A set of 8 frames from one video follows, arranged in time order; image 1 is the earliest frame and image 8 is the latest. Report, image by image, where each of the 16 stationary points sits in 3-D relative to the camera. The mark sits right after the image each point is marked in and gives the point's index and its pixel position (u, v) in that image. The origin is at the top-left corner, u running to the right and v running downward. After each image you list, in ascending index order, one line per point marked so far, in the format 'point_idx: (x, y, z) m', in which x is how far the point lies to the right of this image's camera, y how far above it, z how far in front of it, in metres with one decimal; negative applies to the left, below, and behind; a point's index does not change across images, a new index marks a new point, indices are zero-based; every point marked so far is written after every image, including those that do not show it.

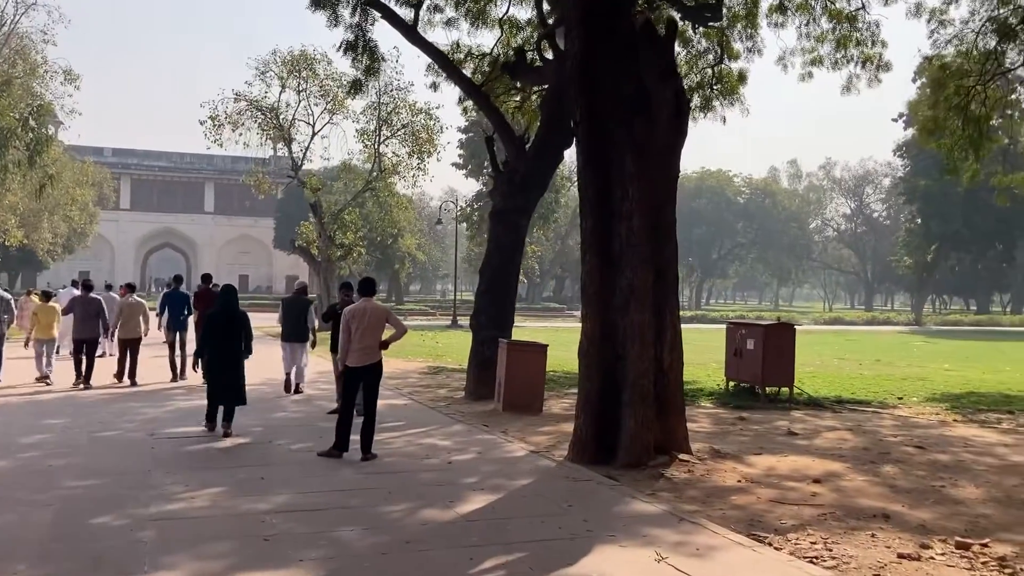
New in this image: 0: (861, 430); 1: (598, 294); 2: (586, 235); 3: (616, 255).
0: (+4.0, -1.6, +10.8) m
1: (+0.8, 0.0, +8.3) m
2: (+0.7, +0.5, +8.4) m
3: (+0.9, +0.3, +8.3) m
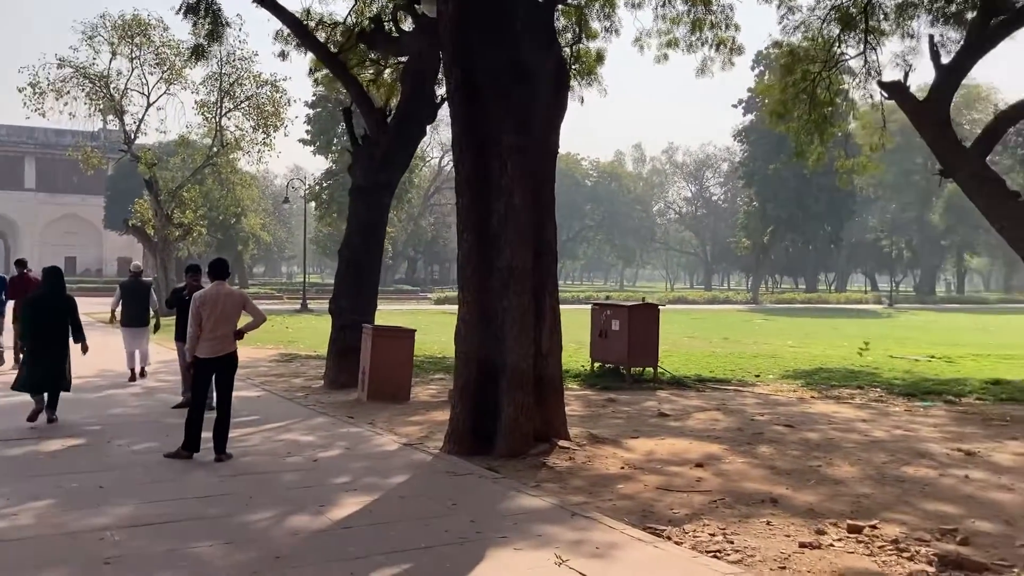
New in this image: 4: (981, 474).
0: (+2.5, -1.4, +10.8) m
1: (-0.3, +0.1, +7.9) m
2: (-0.4, +0.6, +7.9) m
3: (-0.1, +0.4, +7.8) m
4: (+3.8, -1.5, +7.6) m
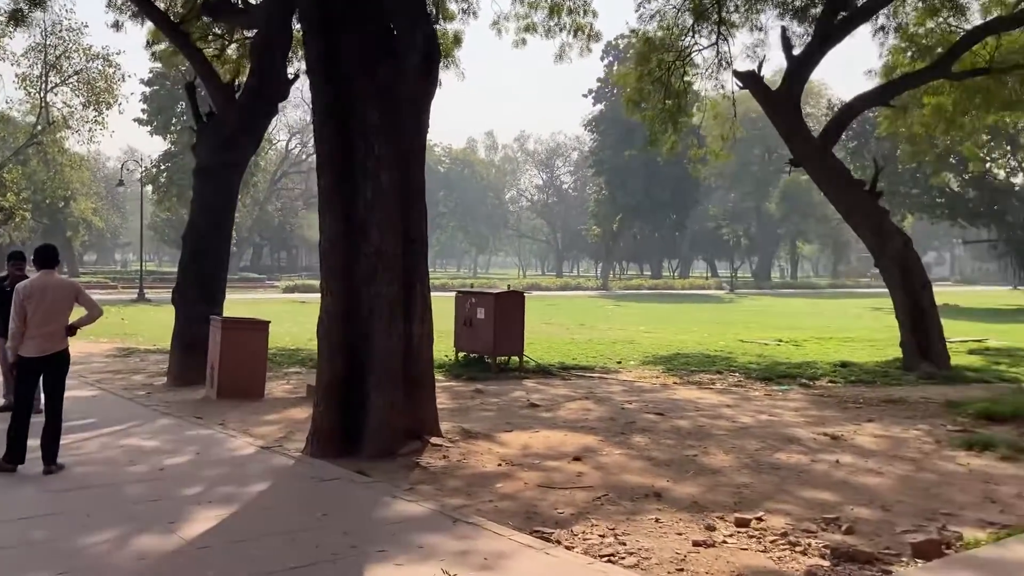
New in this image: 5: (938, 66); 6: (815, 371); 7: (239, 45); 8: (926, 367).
0: (+1.0, -1.3, +10.7) m
1: (-1.3, +0.2, +7.3) m
2: (-1.5, +0.7, +7.3) m
3: (-1.2, +0.5, +7.3) m
4: (+2.8, -1.4, +7.8) m
5: (+7.8, +4.1, +17.1) m
6: (+4.5, -1.2, +13.9) m
7: (-4.8, +4.2, +16.4) m
8: (+6.2, -1.2, +14.0) m
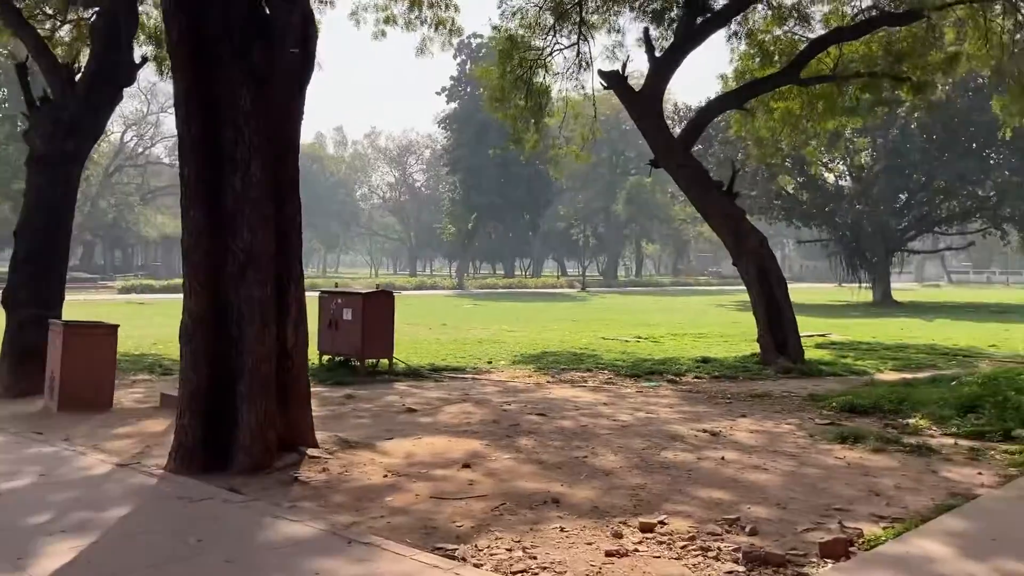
0: (-0.4, -1.2, +10.4) m
1: (-2.2, +0.2, +6.7) m
2: (-2.3, +0.7, +6.7) m
3: (-2.0, +0.5, +6.7) m
4: (+1.8, -1.4, +7.8) m
5: (+5.3, +4.1, +17.8) m
6: (+2.5, -1.2, +14.1) m
7: (-7.0, +4.2, +15.1) m
8: (+4.2, -1.1, +14.4) m
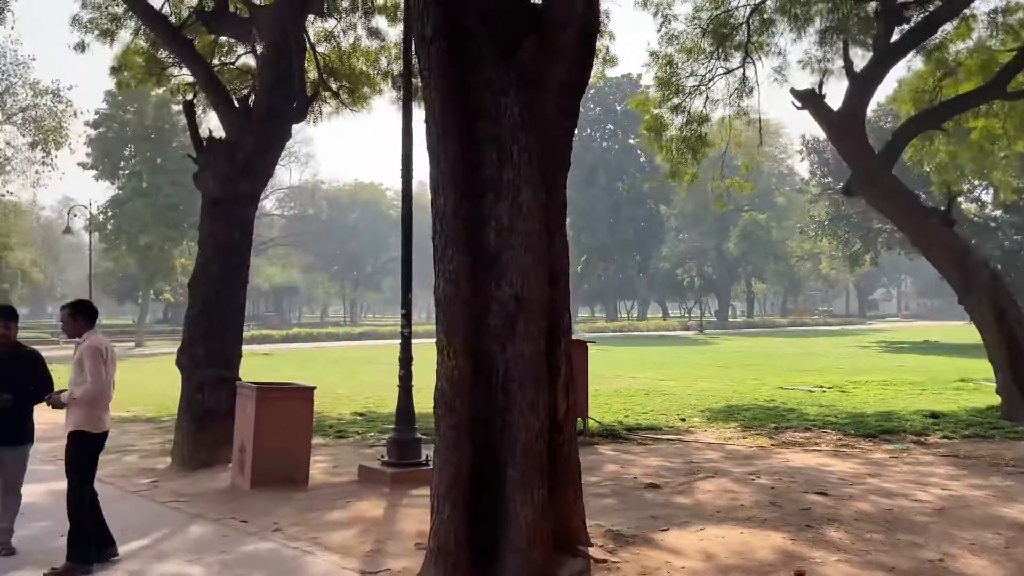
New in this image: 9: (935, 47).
0: (+1.9, -1.7, +8.8) m
1: (-0.2, -0.1, +5.3) m
2: (-0.4, +0.4, +5.3) m
3: (-0.1, +0.2, +5.3) m
4: (+3.9, -1.7, +5.9) m
5: (+8.2, +3.4, +15.8) m
6: (+5.2, -1.8, +12.2) m
7: (-4.3, +3.4, +14.4) m
8: (+6.8, -1.7, +12.3) m
9: (+8.6, +4.9, +19.1) m
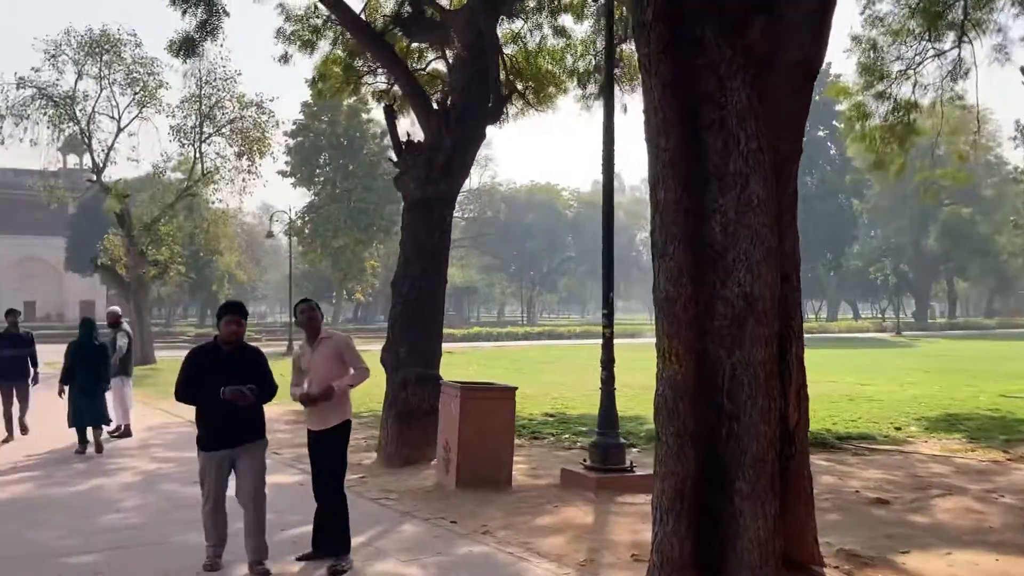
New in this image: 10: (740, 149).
0: (+3.7, -1.7, +8.0) m
1: (+1.0, -0.1, +5.0) m
2: (+0.8, +0.4, +5.0) m
3: (+1.1, +0.2, +5.0) m
4: (+5.1, -1.7, +4.8) m
5: (+11.2, +3.5, +13.8) m
6: (+7.6, -1.7, +10.7) m
7: (-1.4, +3.4, +14.6) m
8: (+9.2, -1.6, +10.6) m
9: (+12.2, +4.9, +16.9) m
10: (+1.2, +0.7, +4.9) m
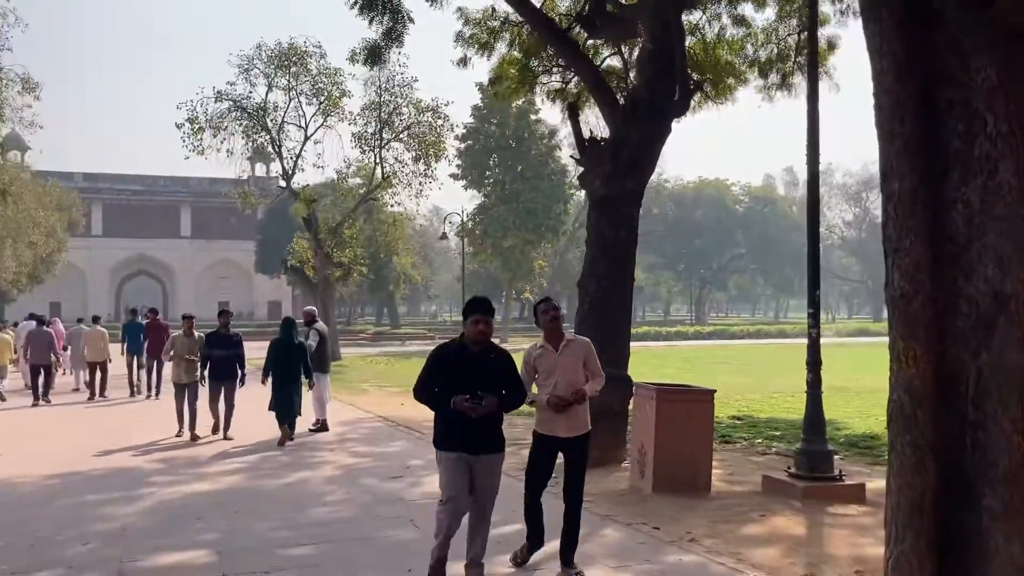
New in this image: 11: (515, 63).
0: (+5.3, -1.7, +7.1) m
1: (+2.0, -0.1, +4.6) m
2: (+1.9, +0.4, +4.6) m
3: (+2.2, +0.2, +4.5) m
4: (+6.2, -1.6, +3.7) m
5: (+13.6, +3.5, +11.5) m
6: (+9.6, -1.7, +9.1) m
7: (+1.4, +3.4, +14.5) m
8: (+11.2, -1.6, +8.7) m
9: (+15.1, +5.0, +14.4) m
10: (+2.3, +0.7, +4.4) m
11: (+0.1, +3.9, +16.4) m
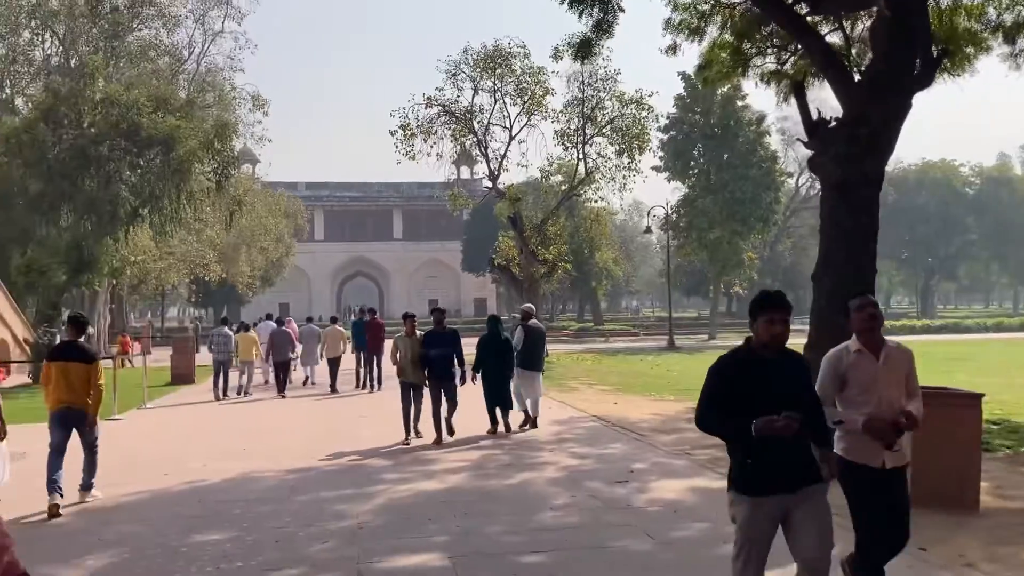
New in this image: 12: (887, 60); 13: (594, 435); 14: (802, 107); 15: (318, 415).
0: (+6.8, -1.5, +5.4) m
1: (+3.1, 0.0, +3.7) m
2: (+3.0, +0.5, +3.8) m
3: (+3.2, +0.3, +3.6) m
4: (+7.0, -1.5, +2.0) m
5: (+15.8, +3.9, +8.0) m
6: (+11.4, -1.5, +6.5) m
7: (+4.5, +3.5, +13.5) m
8: (+12.9, -1.3, +5.8) m
9: (+17.9, +5.4, +10.5) m
10: (+3.3, +0.8, +3.5) m
11: (+3.6, +4.0, +15.7) m
12: (+3.7, +2.2, +9.1) m
13: (+1.0, -1.9, +12.0) m
14: (+3.2, +2.1, +10.3) m
15: (-3.0, -2.0, +14.4) m
